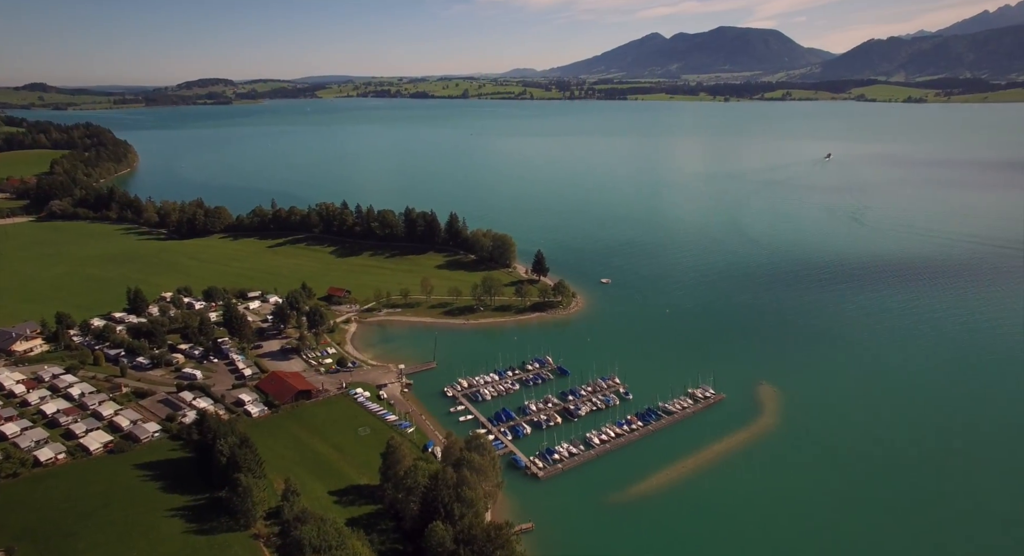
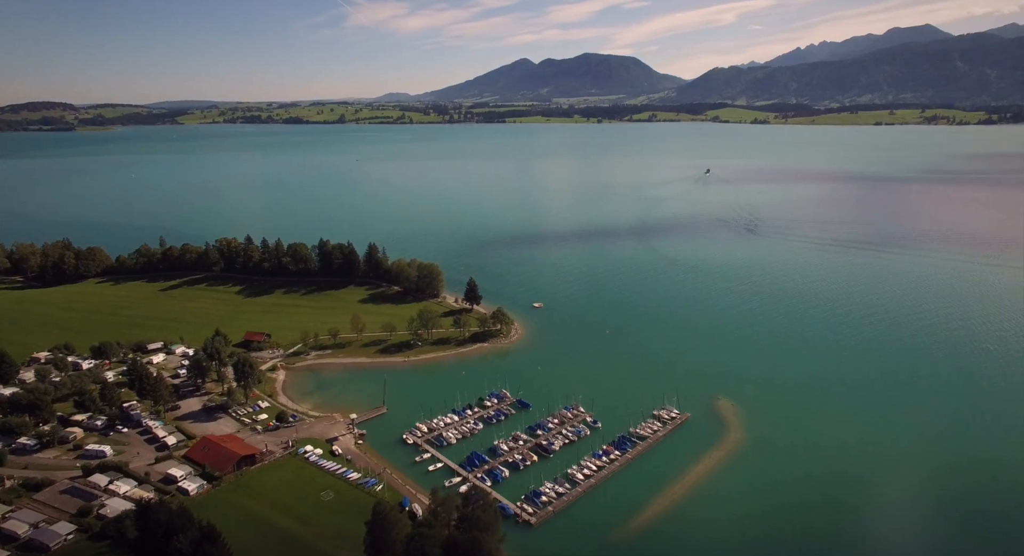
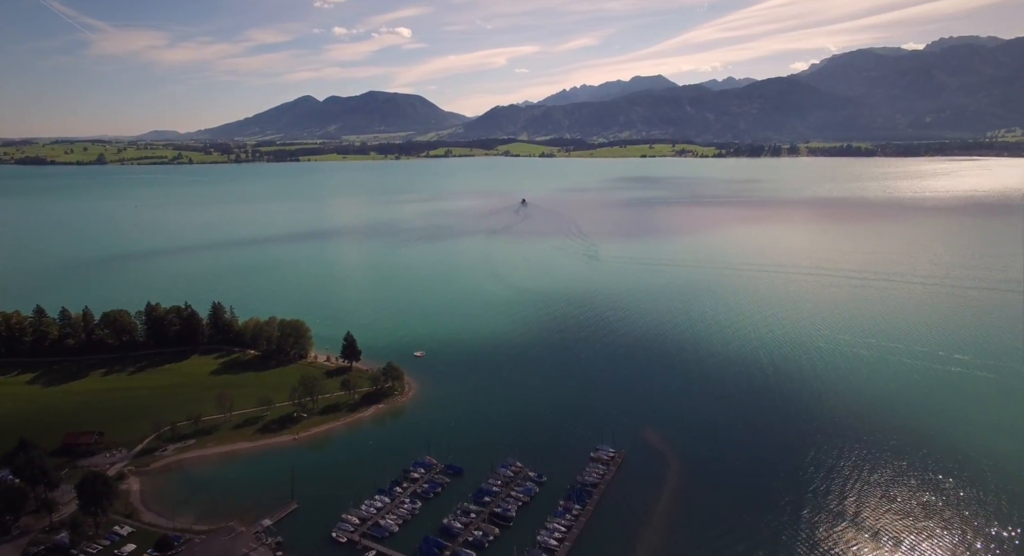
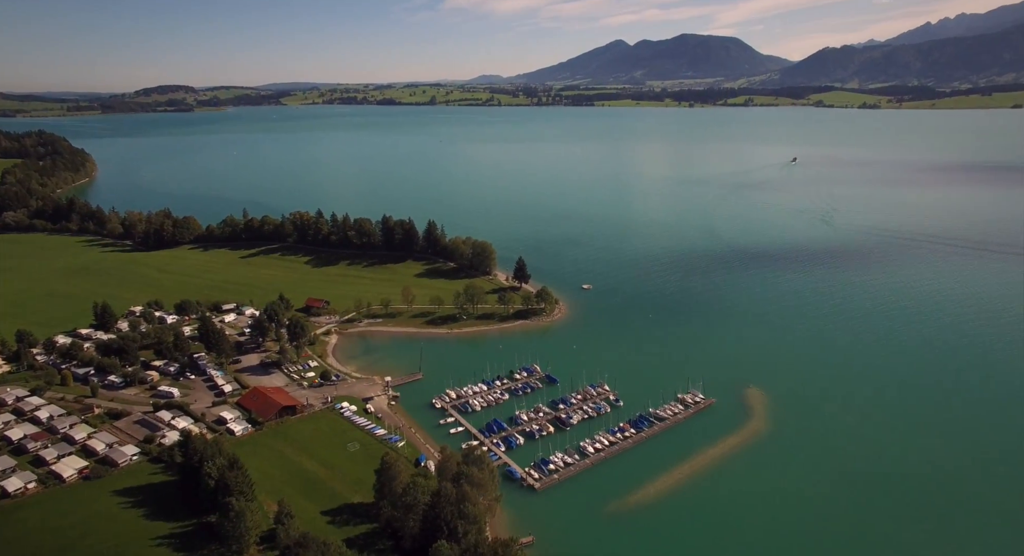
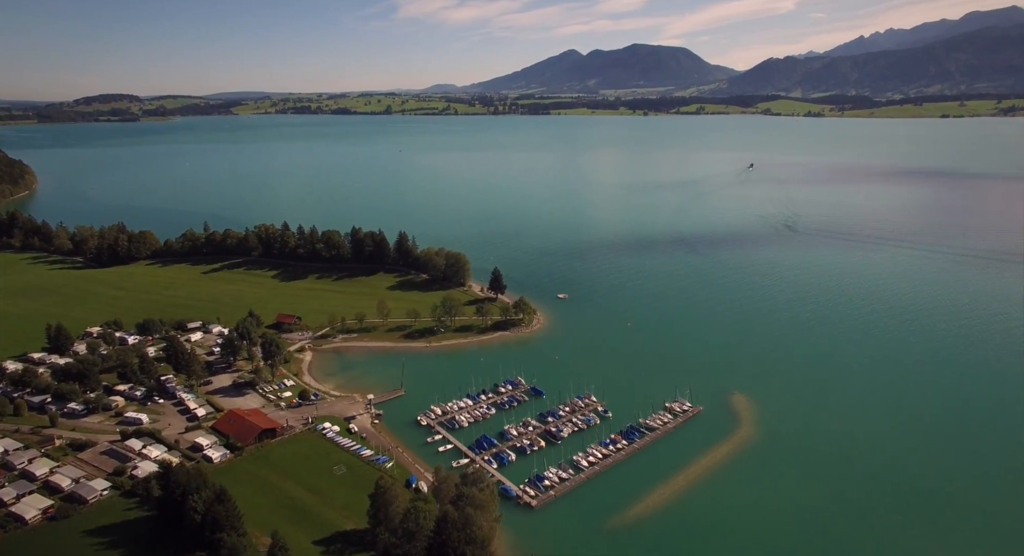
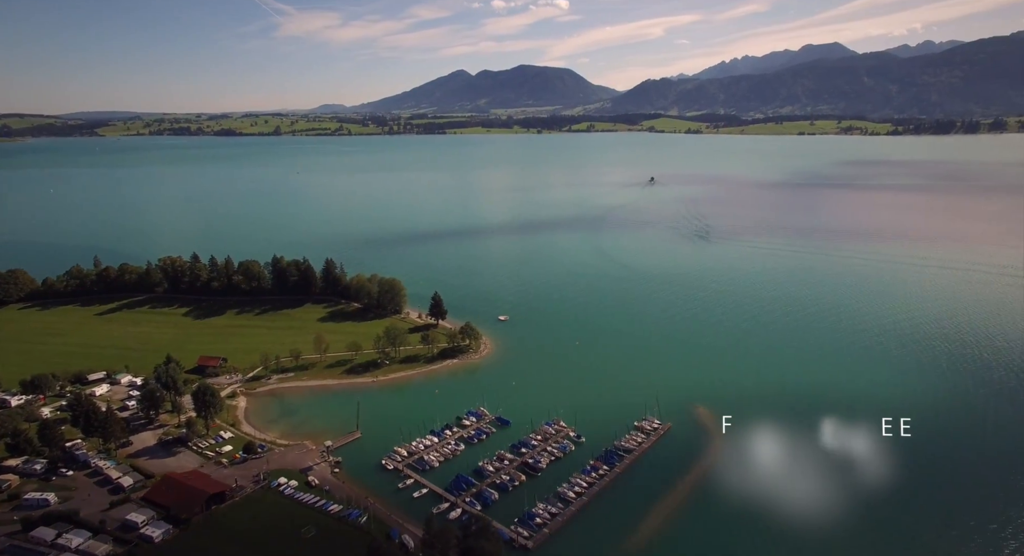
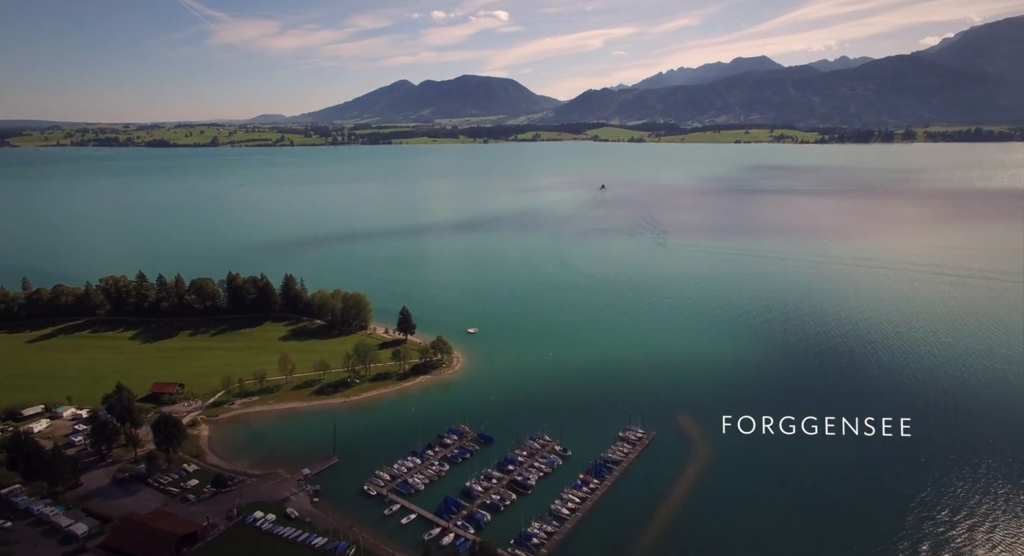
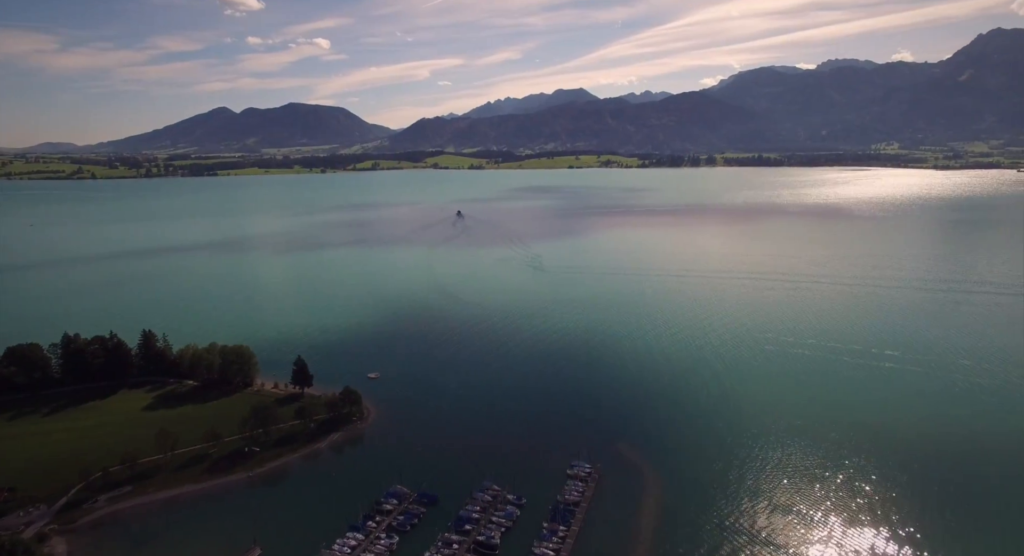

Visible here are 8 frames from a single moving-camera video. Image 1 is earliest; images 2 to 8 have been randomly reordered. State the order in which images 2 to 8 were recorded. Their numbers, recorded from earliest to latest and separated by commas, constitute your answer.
4, 5, 2, 6, 7, 3, 8
